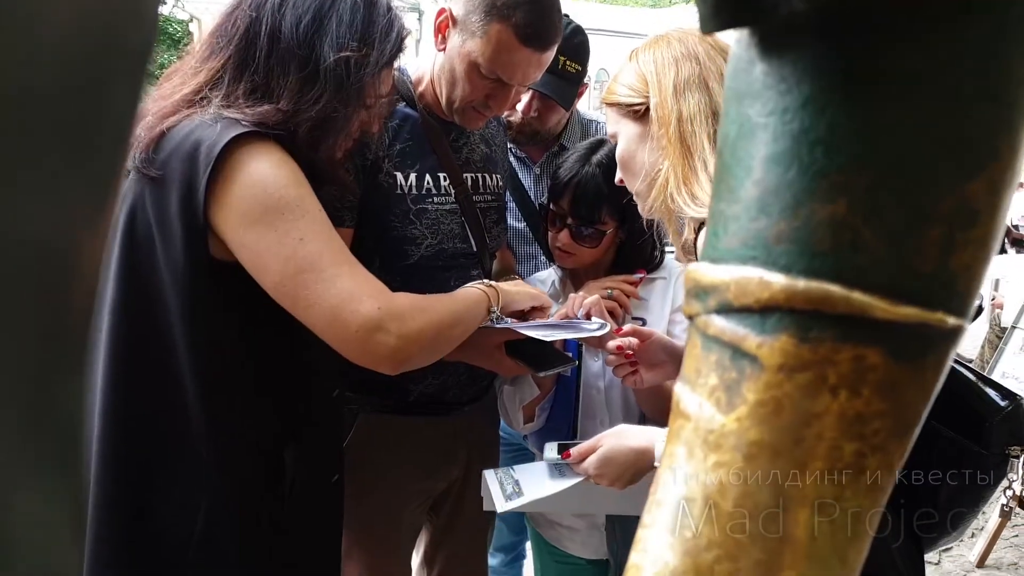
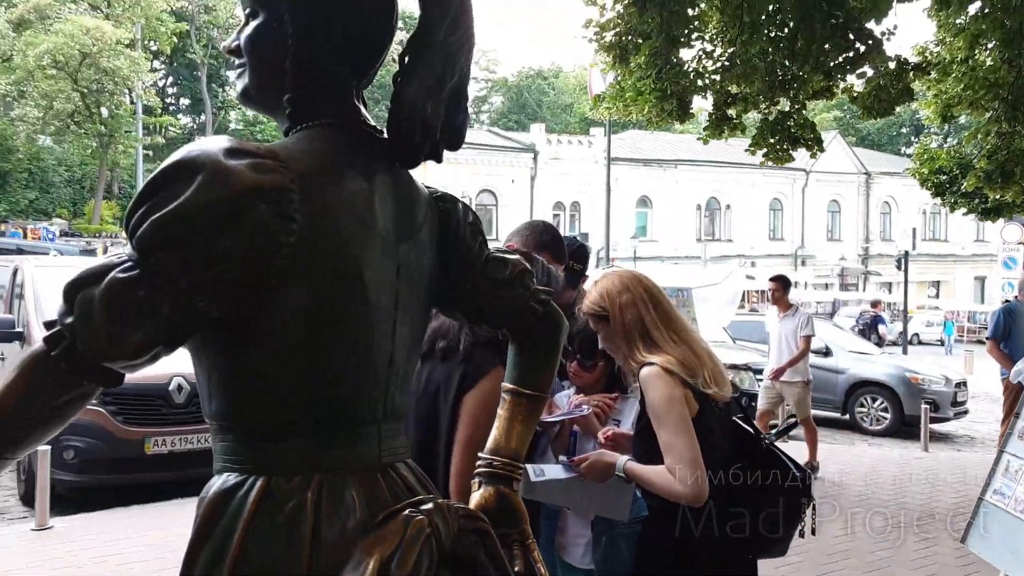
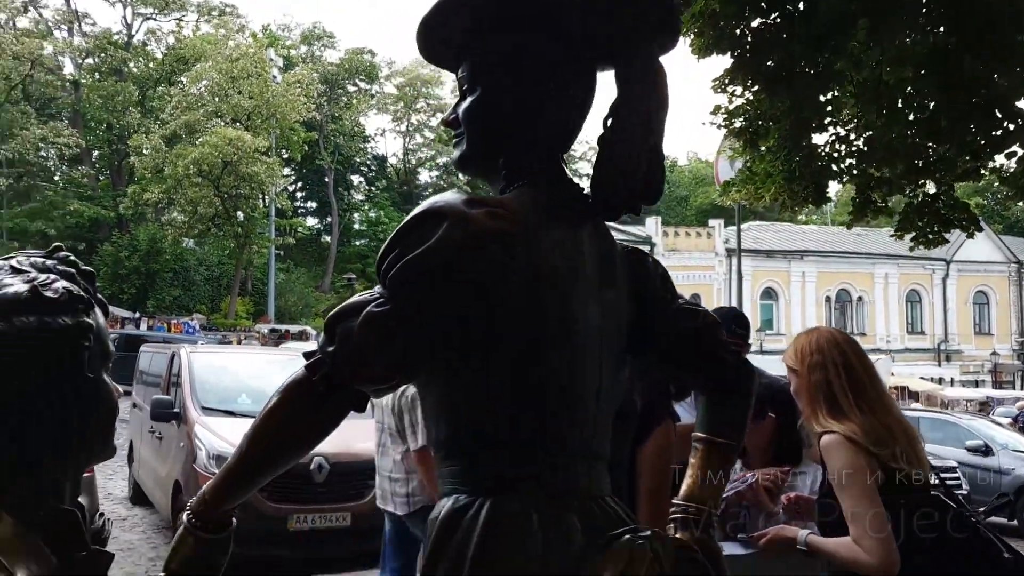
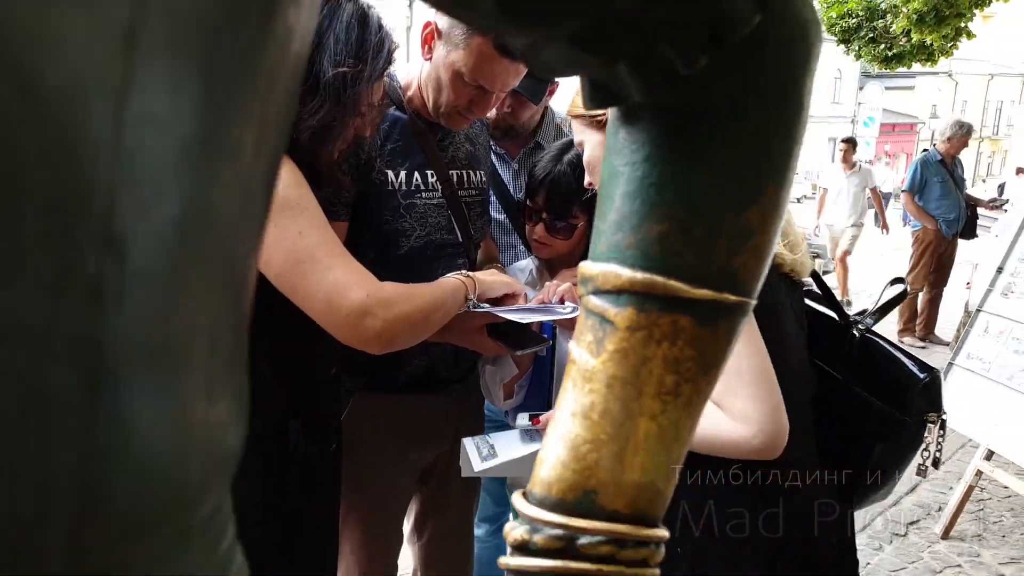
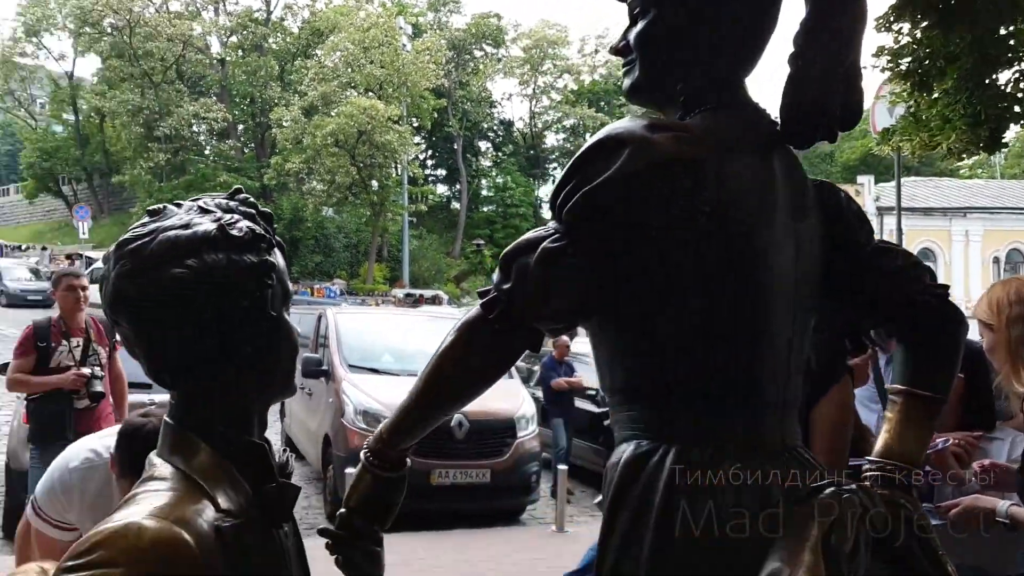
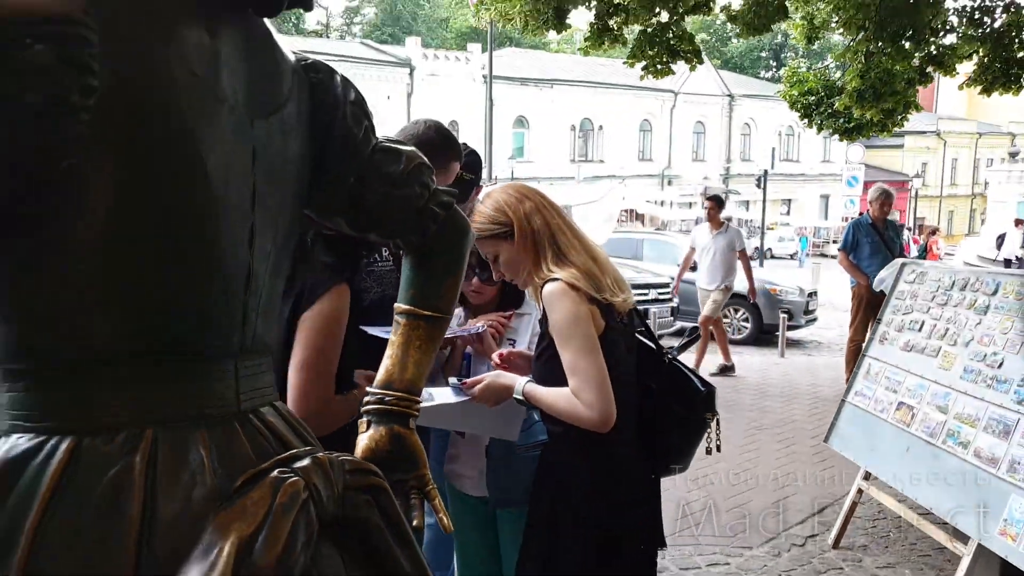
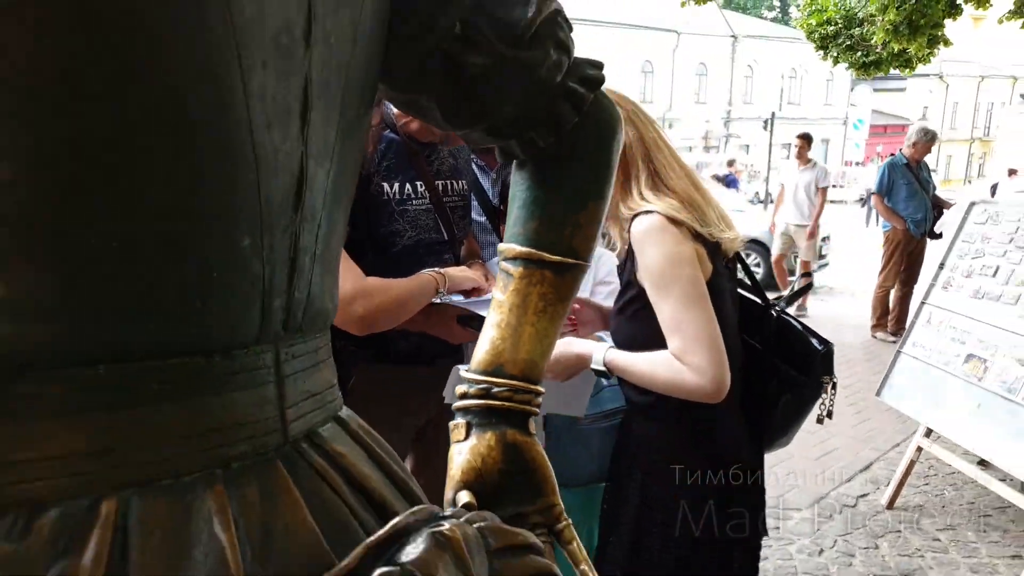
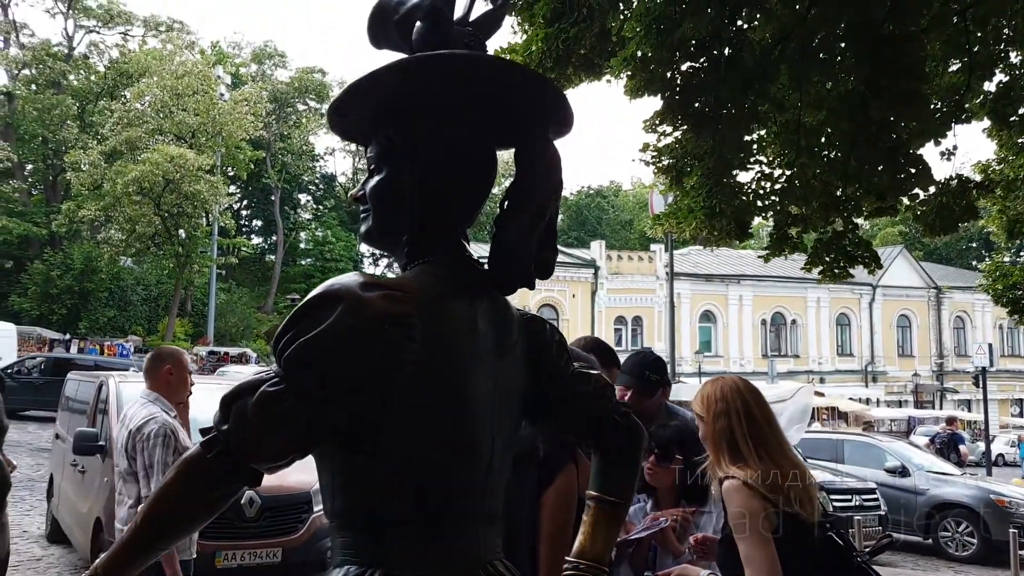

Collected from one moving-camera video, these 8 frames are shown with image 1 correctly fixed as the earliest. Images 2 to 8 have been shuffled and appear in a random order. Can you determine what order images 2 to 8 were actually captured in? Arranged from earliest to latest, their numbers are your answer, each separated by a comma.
4, 7, 6, 2, 8, 3, 5
